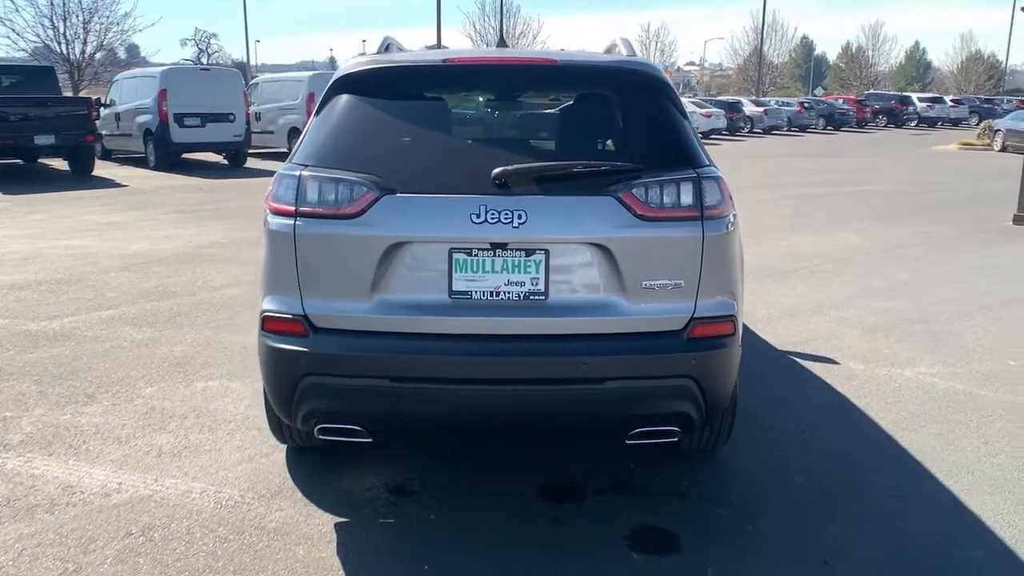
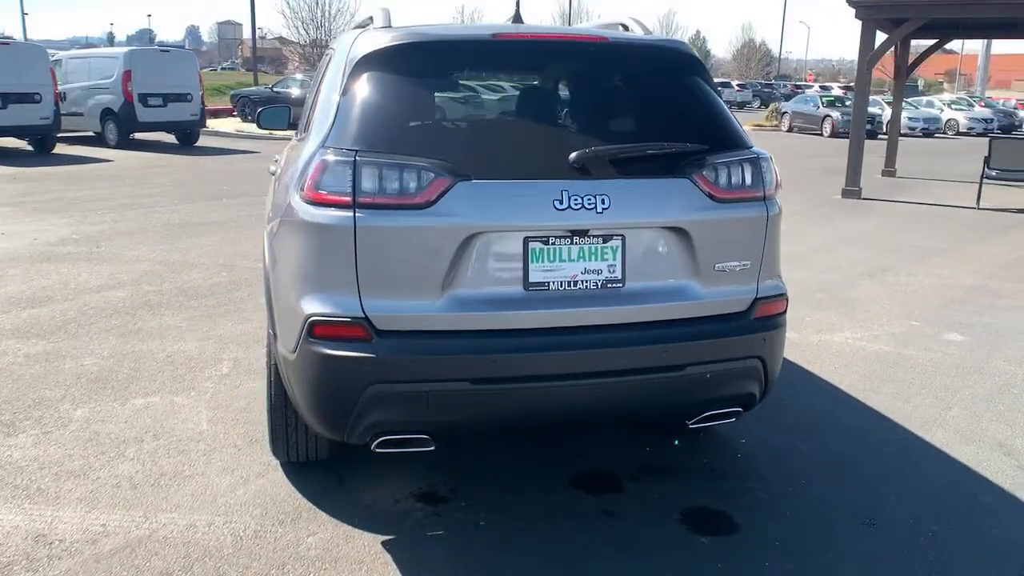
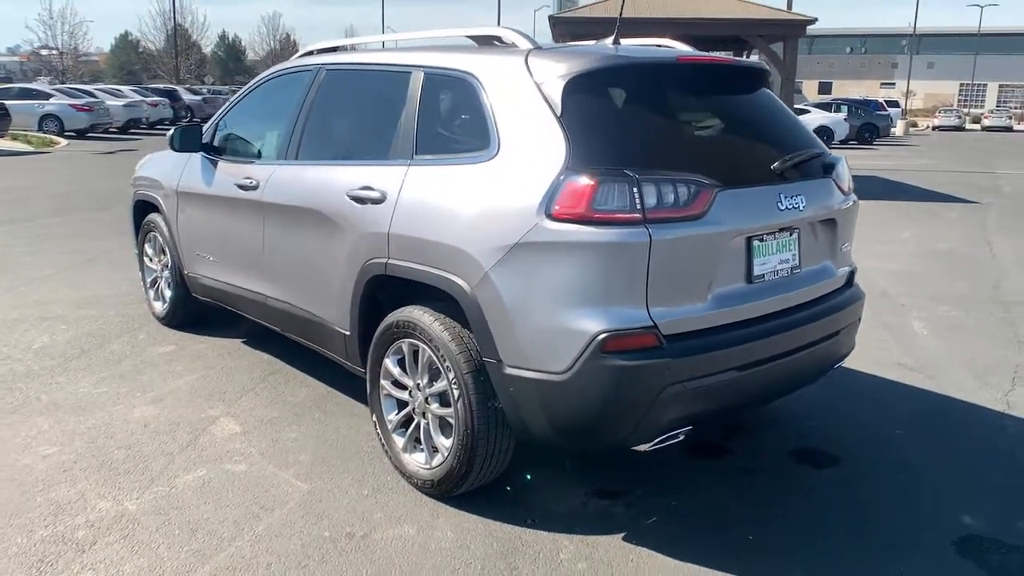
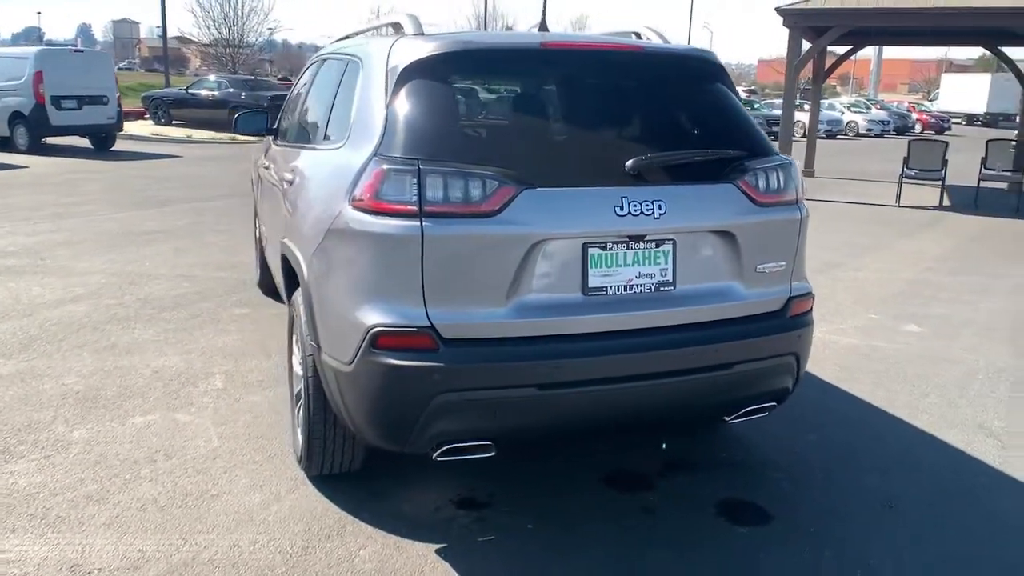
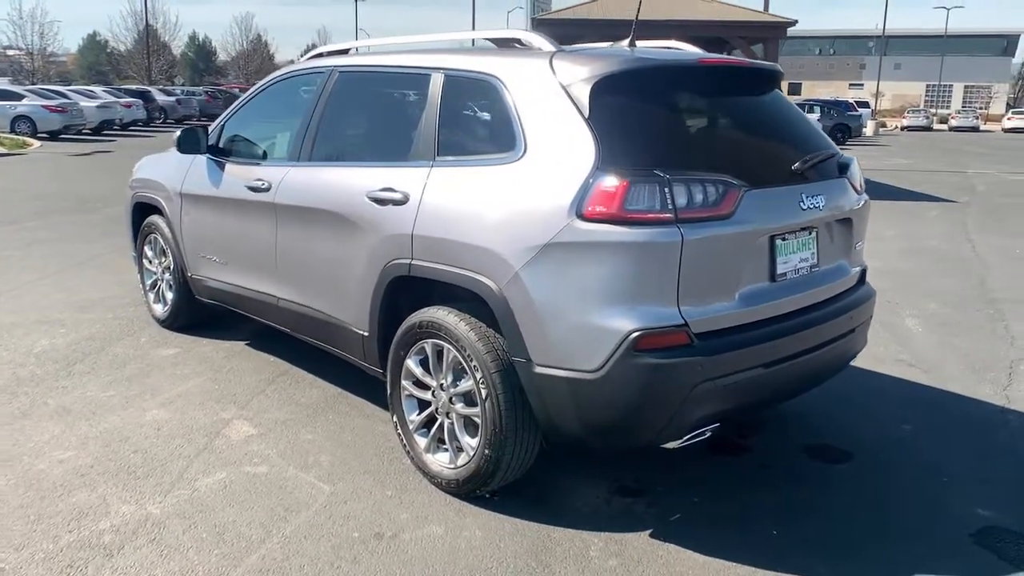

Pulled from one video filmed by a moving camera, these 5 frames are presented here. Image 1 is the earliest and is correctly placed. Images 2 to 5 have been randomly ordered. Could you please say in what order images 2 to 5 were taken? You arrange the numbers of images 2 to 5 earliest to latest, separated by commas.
2, 4, 3, 5
